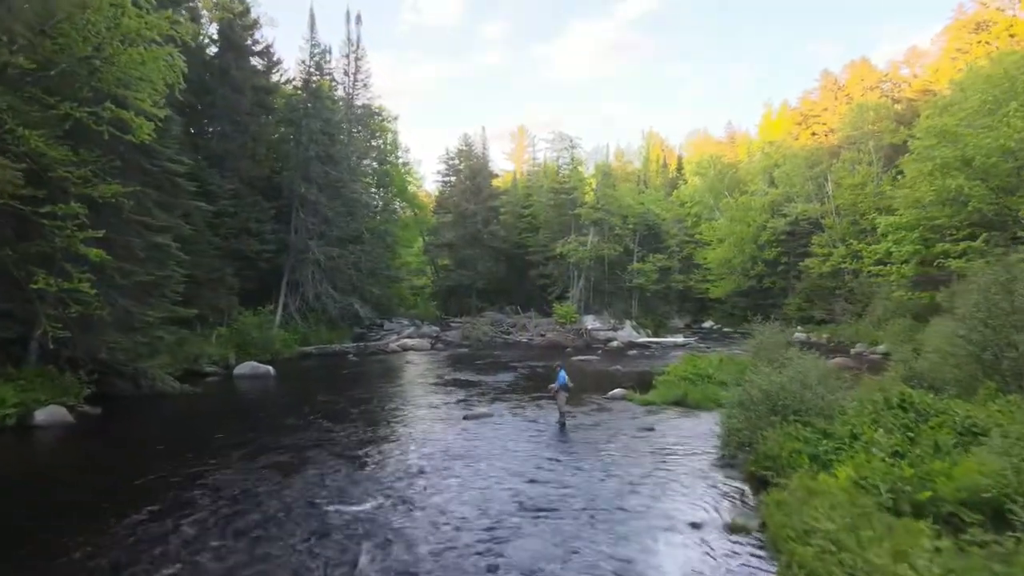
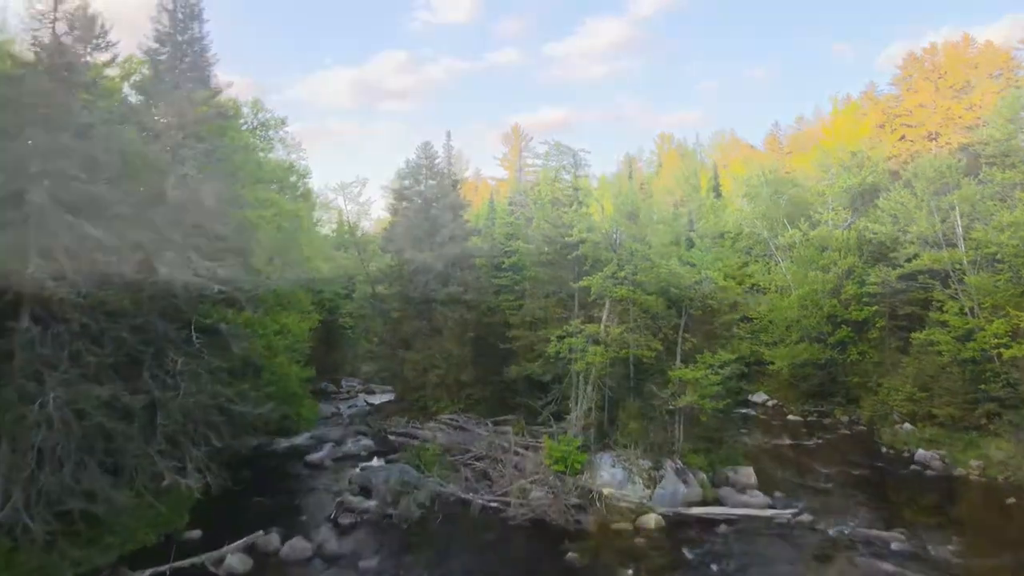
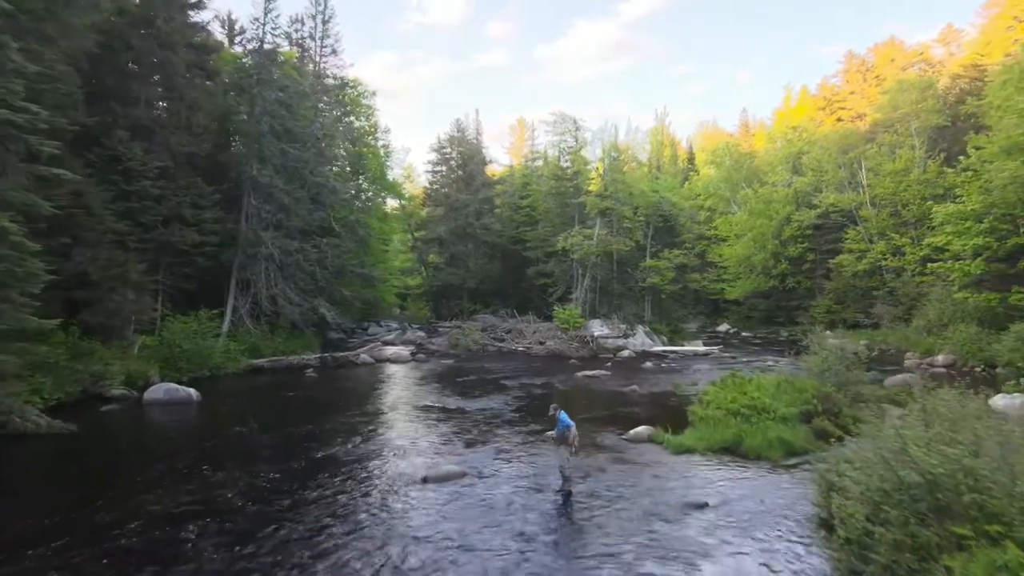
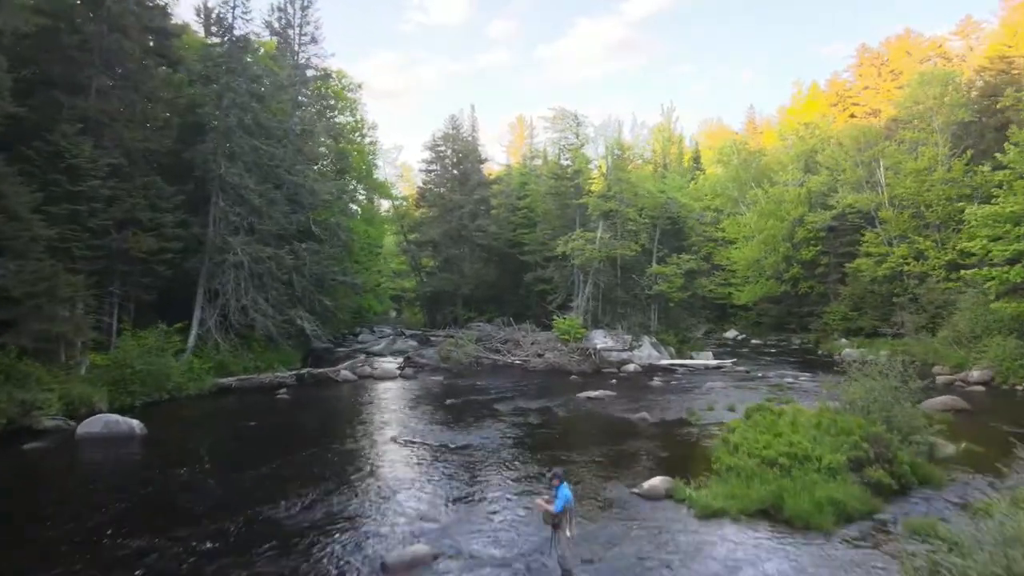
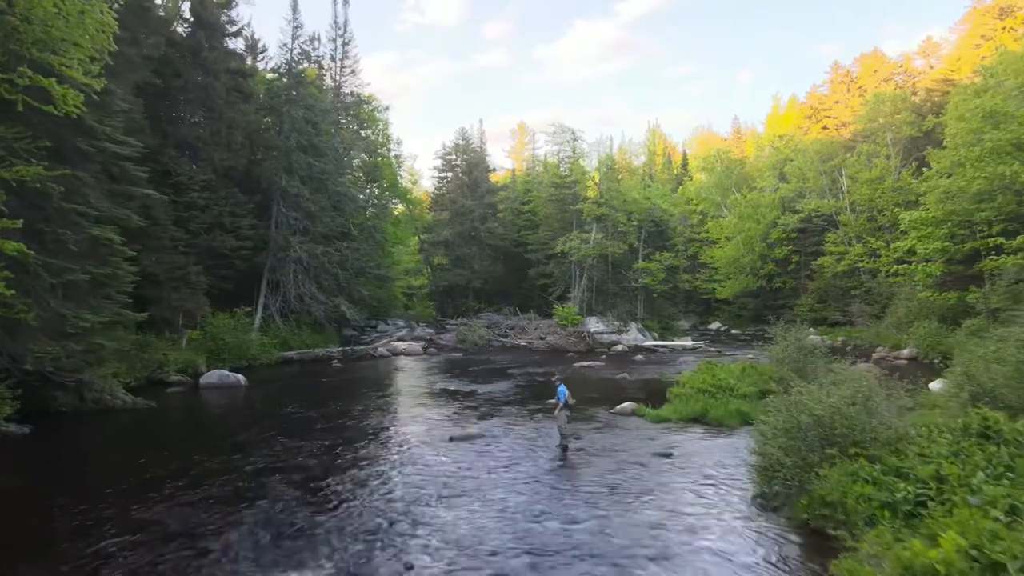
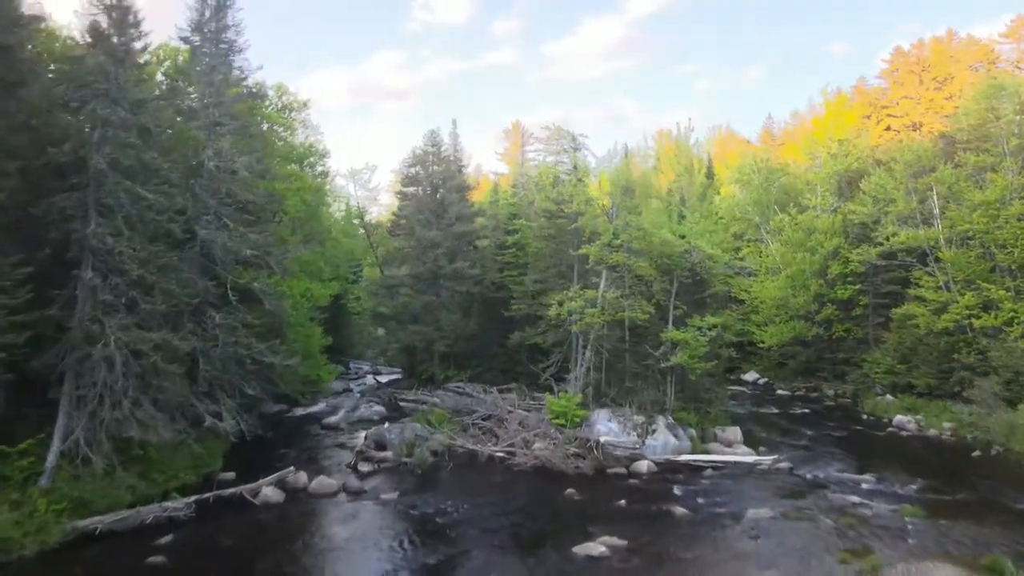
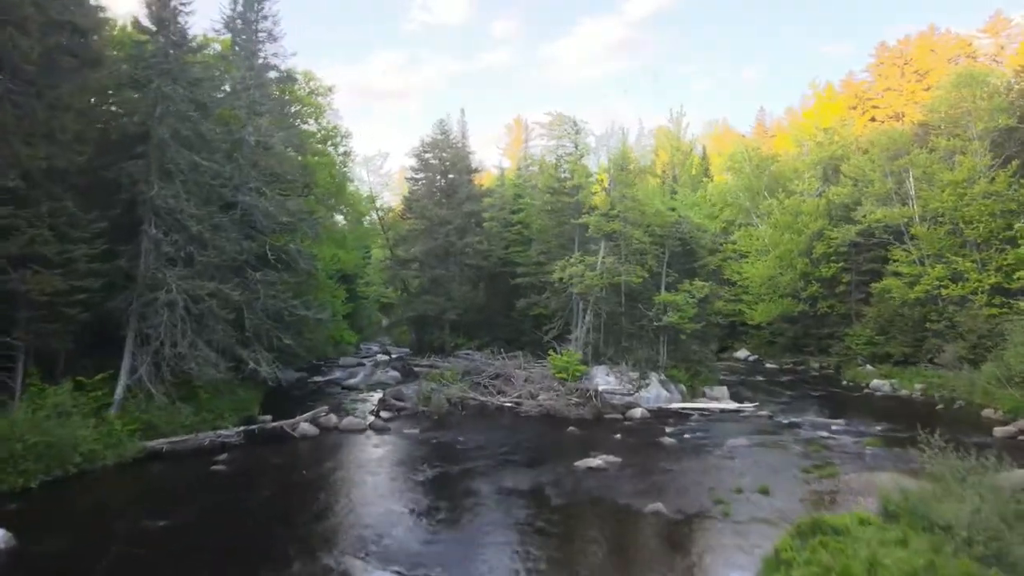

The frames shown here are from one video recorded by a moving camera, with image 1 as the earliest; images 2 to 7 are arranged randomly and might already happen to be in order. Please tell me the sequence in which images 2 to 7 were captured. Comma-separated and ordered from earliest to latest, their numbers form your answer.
5, 3, 4, 7, 6, 2
